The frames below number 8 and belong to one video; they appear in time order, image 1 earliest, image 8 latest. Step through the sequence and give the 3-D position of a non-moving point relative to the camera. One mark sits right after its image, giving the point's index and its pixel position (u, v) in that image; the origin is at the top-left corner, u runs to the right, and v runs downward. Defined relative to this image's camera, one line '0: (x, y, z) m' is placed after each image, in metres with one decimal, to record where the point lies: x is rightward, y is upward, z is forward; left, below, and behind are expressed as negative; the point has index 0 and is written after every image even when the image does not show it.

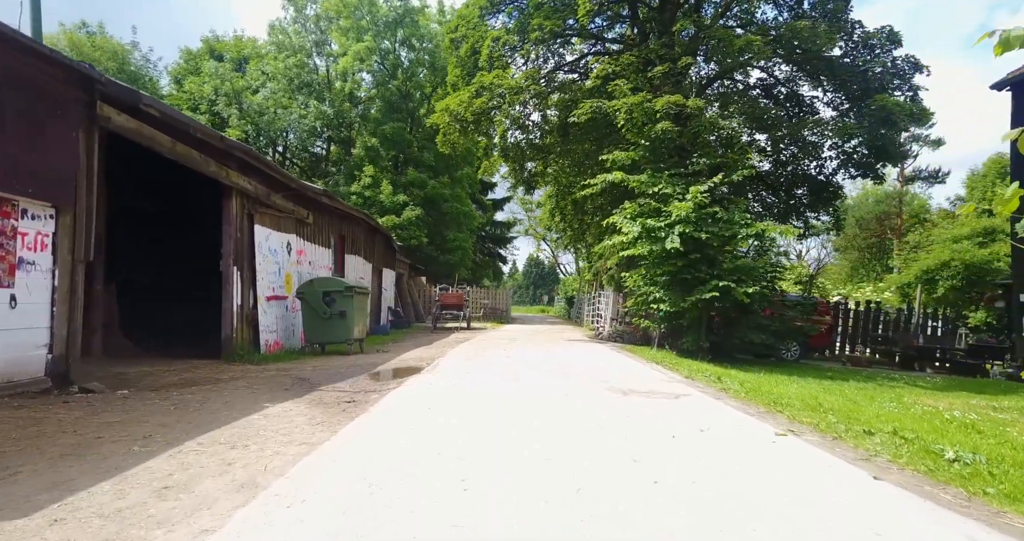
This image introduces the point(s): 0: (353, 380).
0: (-2.6, -1.7, +9.3) m
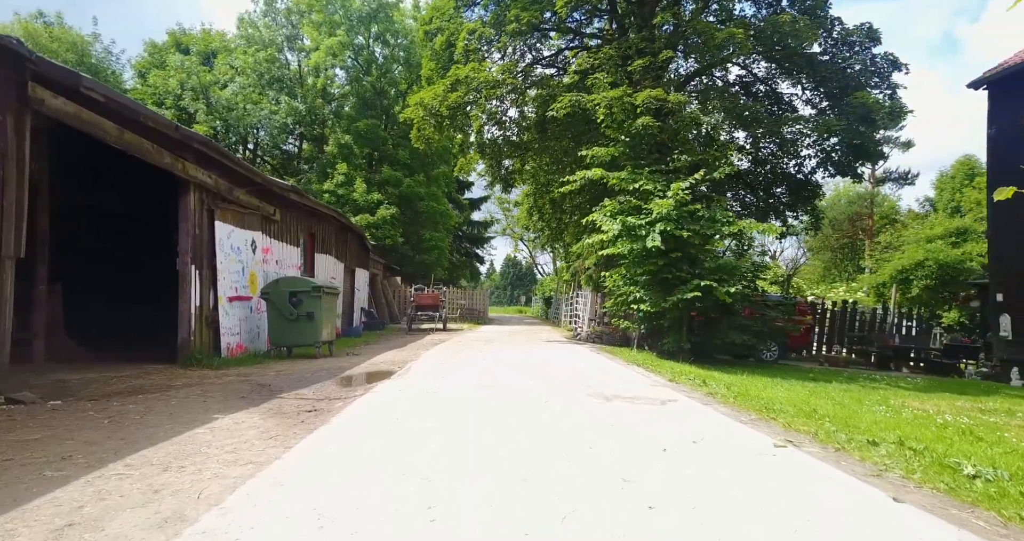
0: (-2.9, -1.7, +8.7) m
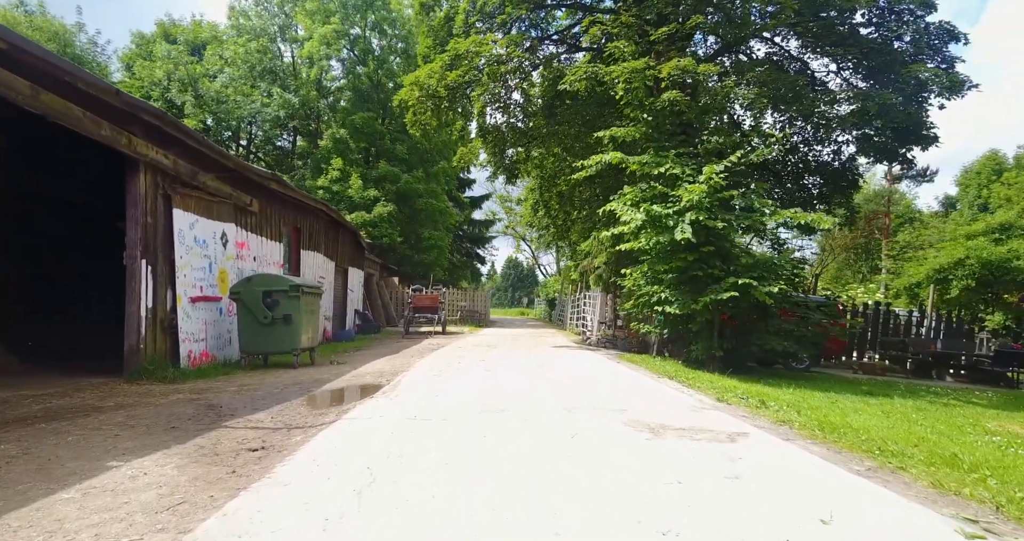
0: (-2.8, -1.6, +7.0) m
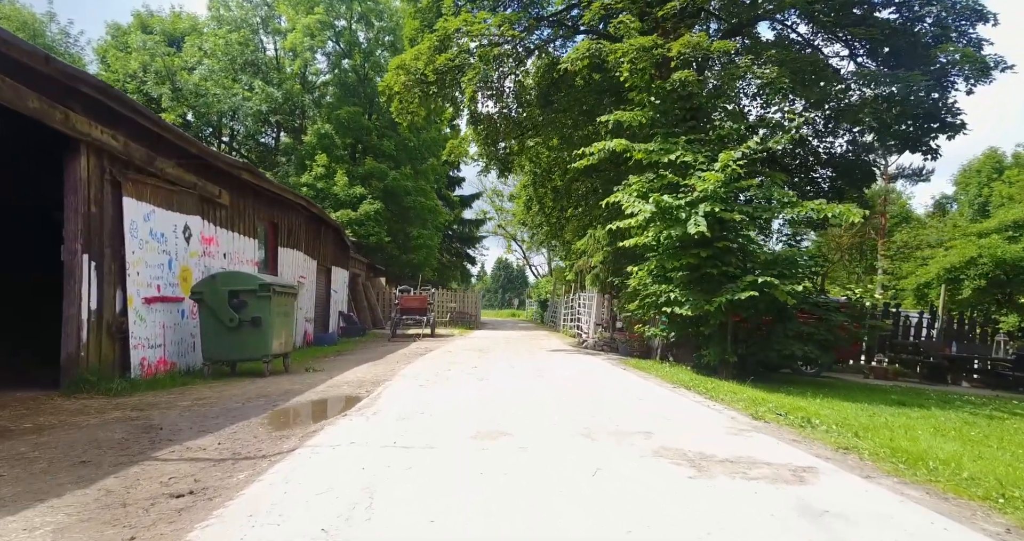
0: (-2.8, -1.6, +5.8) m
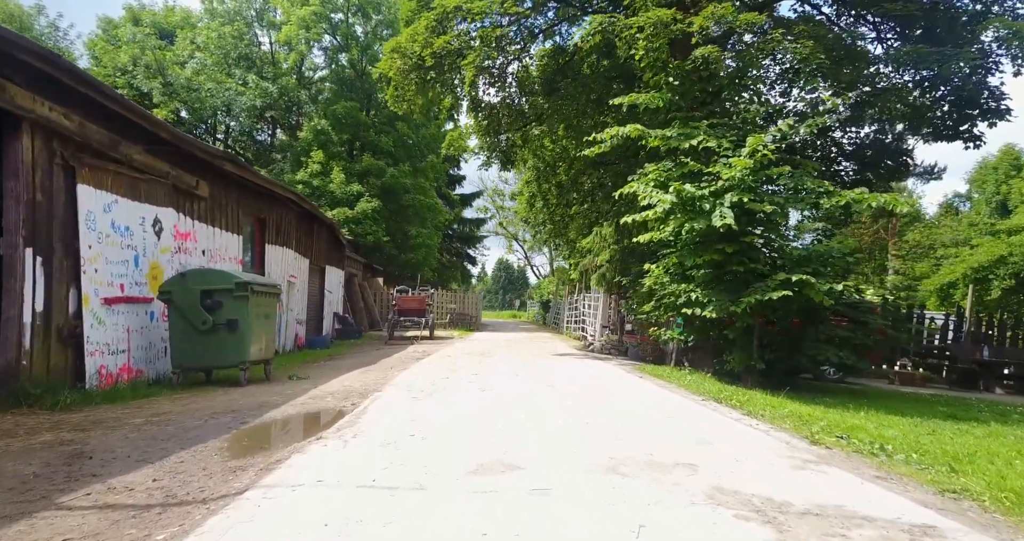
0: (-2.7, -1.5, +4.8) m
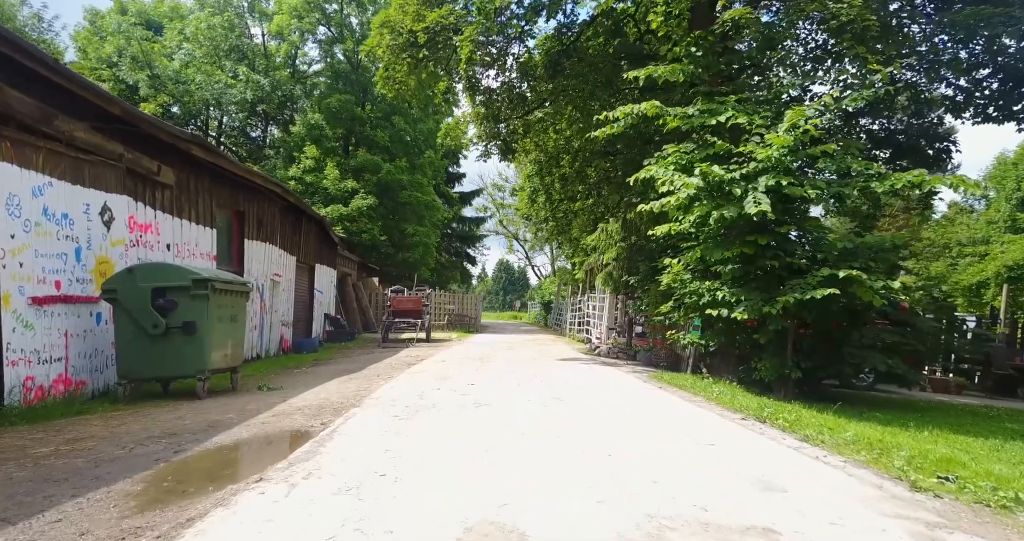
0: (-2.7, -1.5, +3.6) m
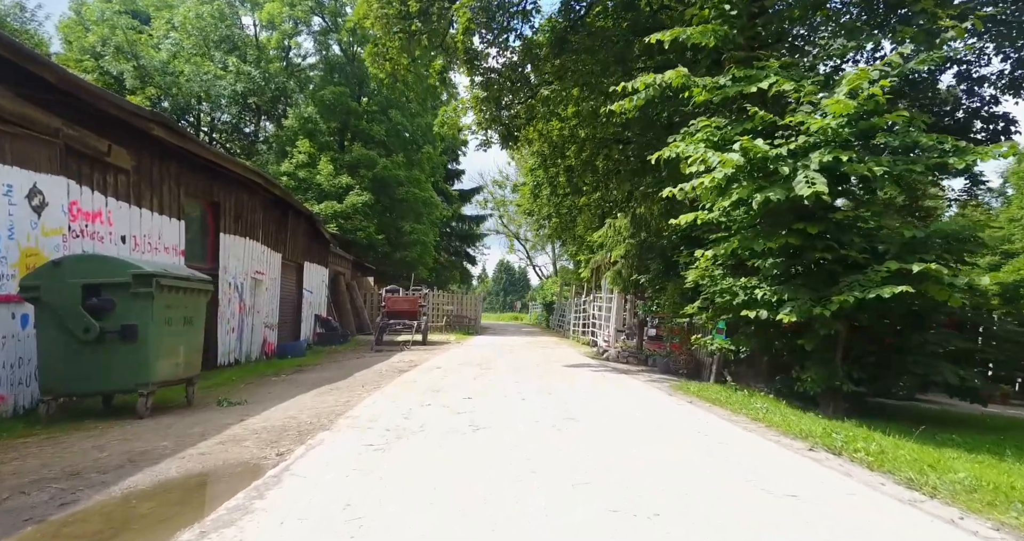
0: (-2.7, -1.4, +2.3) m
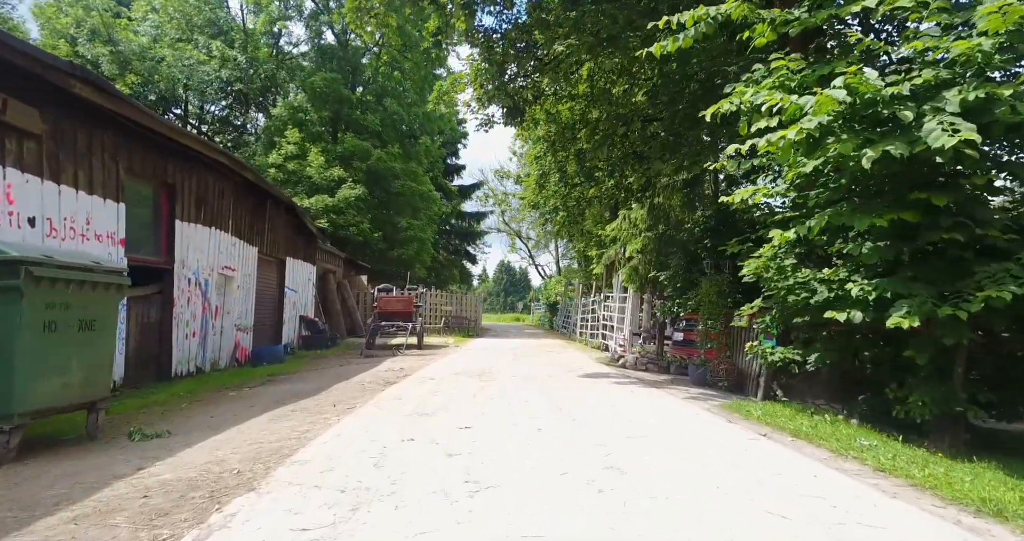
0: (-2.6, -1.2, +0.3) m
